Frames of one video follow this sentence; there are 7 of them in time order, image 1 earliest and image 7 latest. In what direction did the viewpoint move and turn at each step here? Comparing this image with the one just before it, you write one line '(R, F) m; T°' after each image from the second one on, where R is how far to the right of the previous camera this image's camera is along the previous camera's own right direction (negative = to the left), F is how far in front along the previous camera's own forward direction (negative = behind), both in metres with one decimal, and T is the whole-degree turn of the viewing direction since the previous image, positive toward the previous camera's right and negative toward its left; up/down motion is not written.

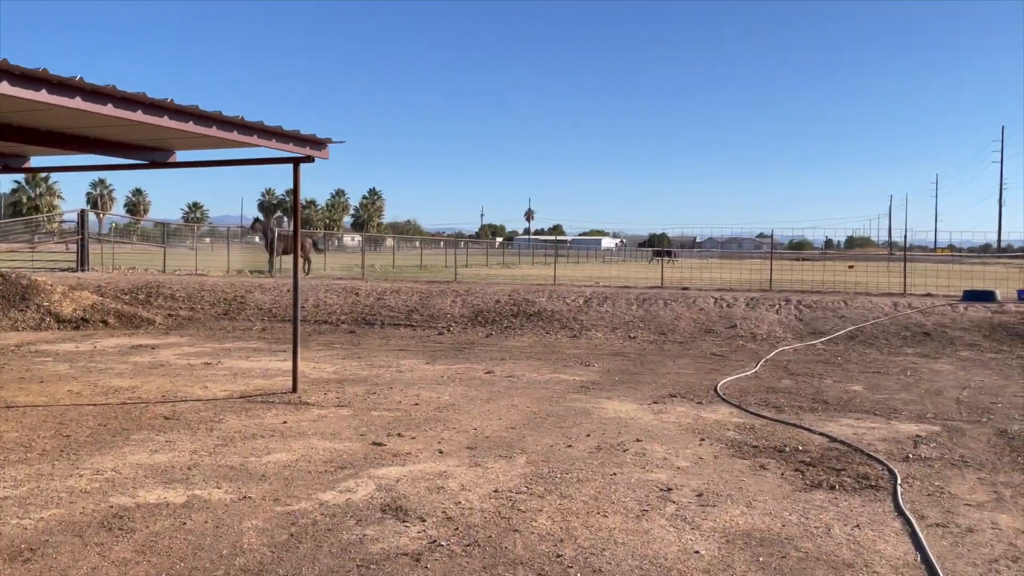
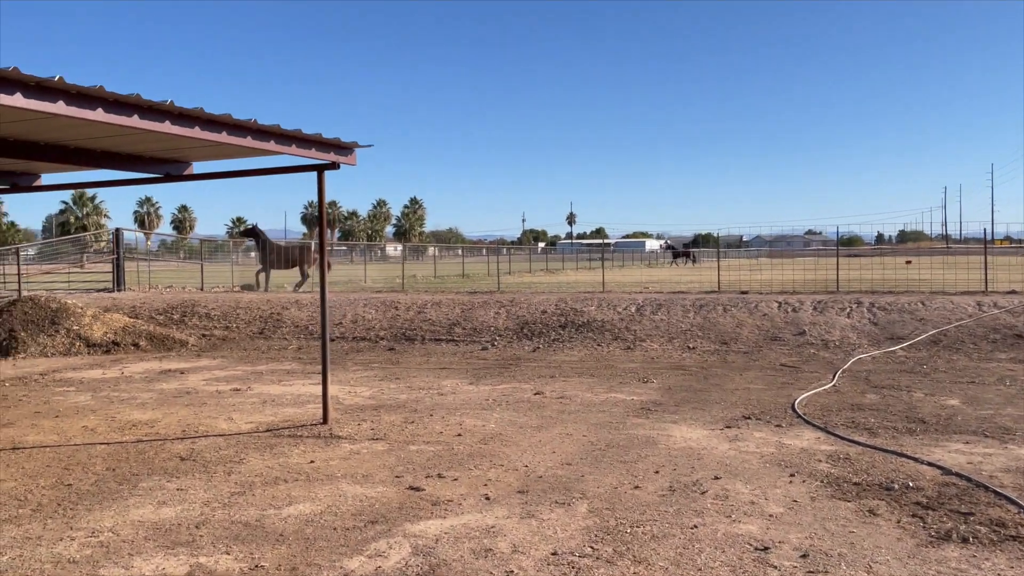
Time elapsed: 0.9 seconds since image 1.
(-0.1, +1.0) m; -3°
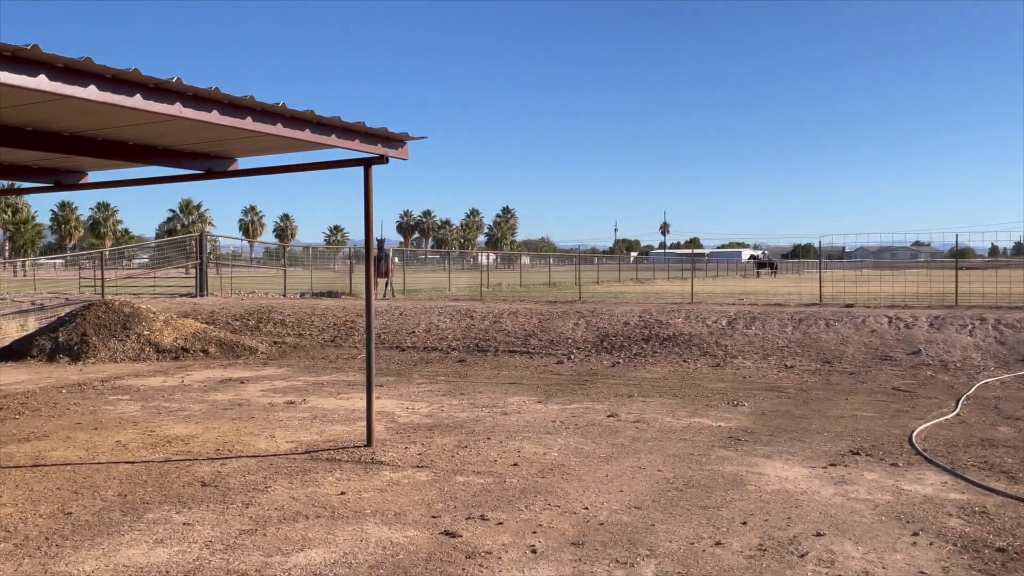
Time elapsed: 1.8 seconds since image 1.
(+0.2, +1.0) m; -6°
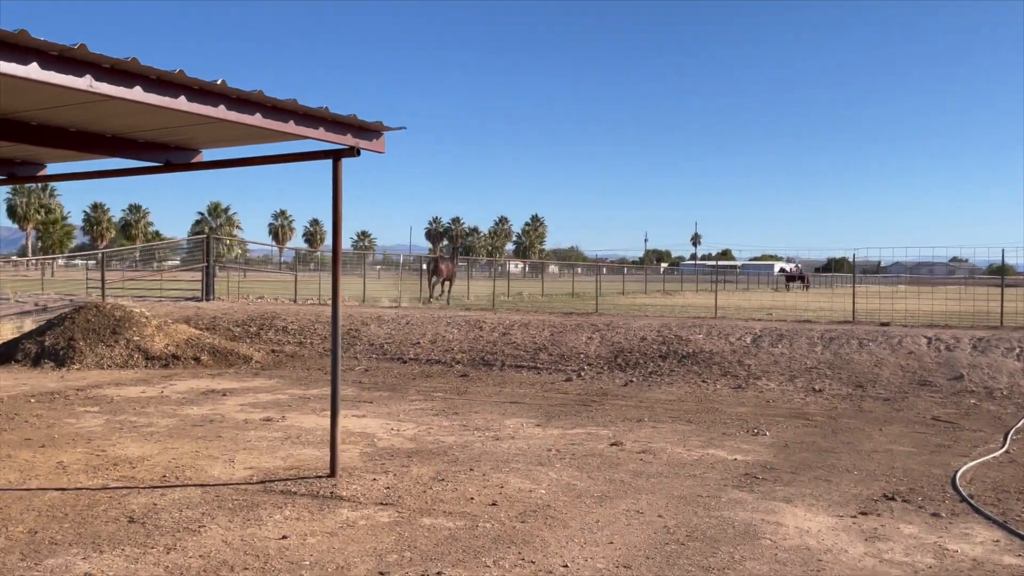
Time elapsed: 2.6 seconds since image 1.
(+0.3, +0.9) m; -2°
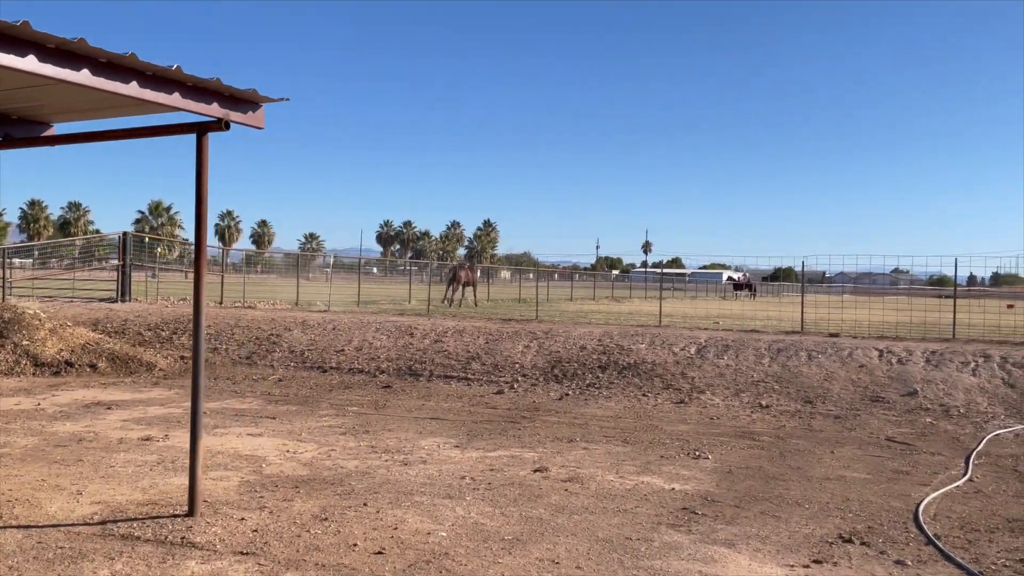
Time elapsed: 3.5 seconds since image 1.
(+0.3, +1.0) m; +3°
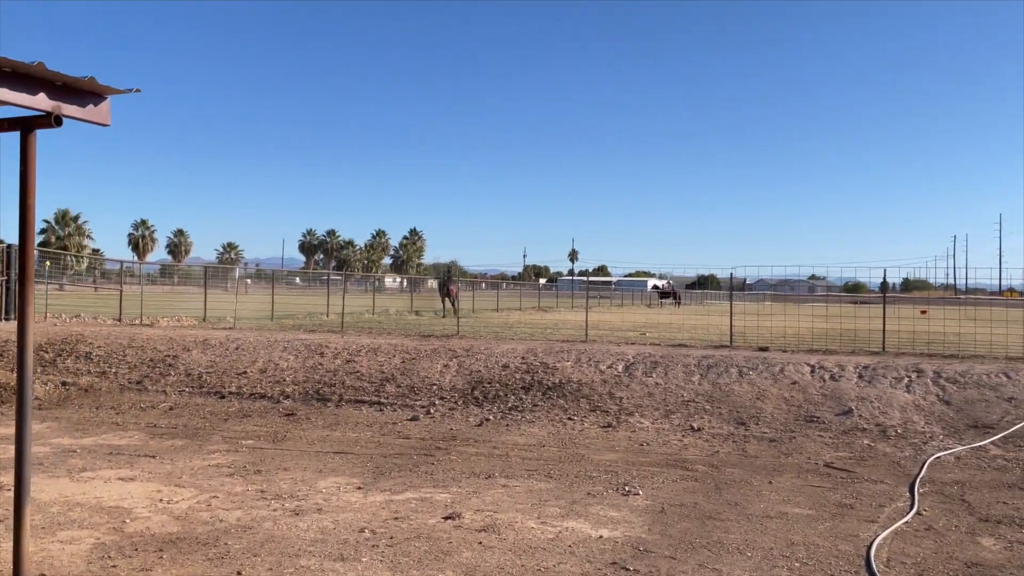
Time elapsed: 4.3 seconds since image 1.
(+0.2, +0.9) m; +5°
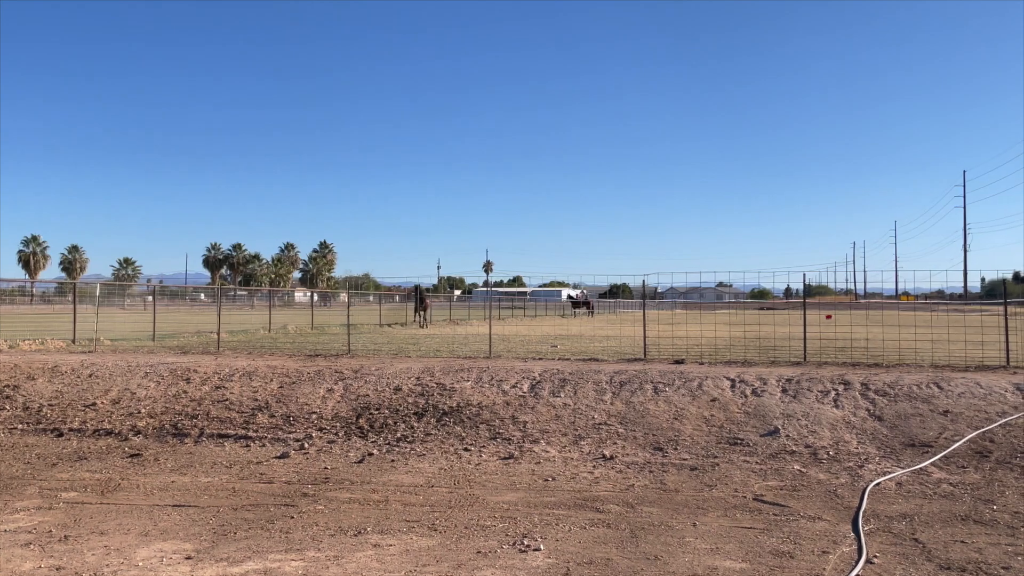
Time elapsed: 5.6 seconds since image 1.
(+0.3, +1.4) m; +6°
